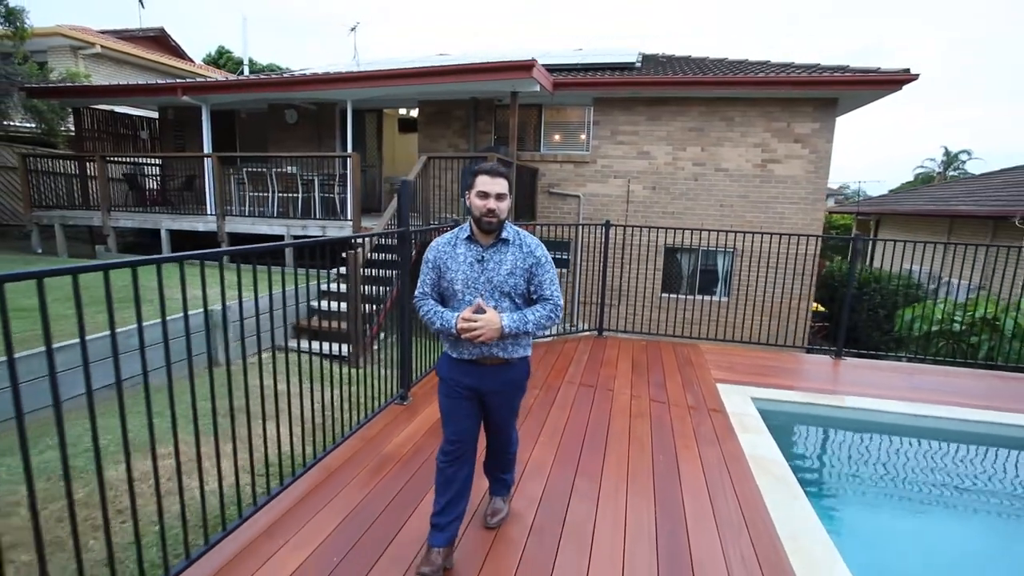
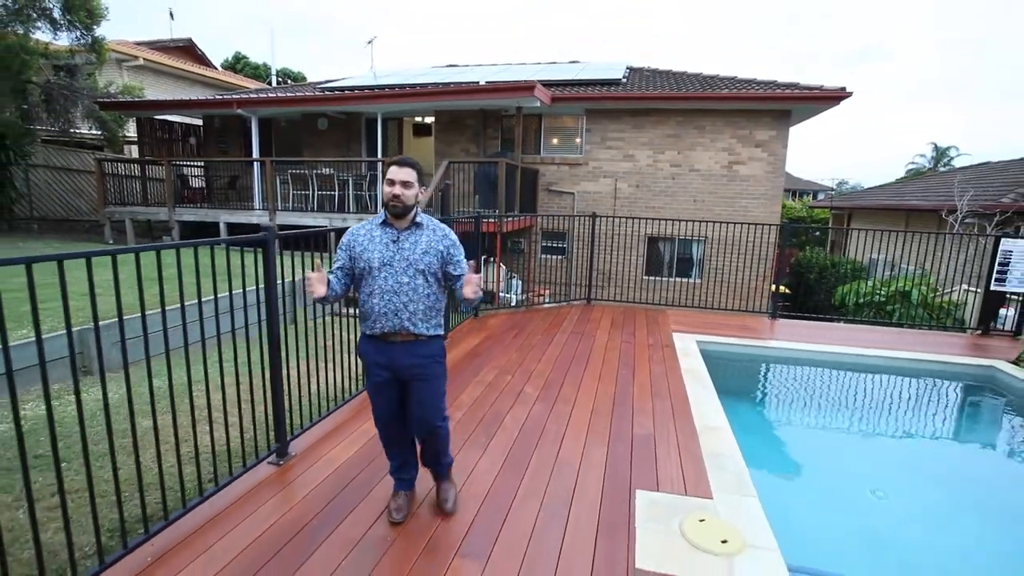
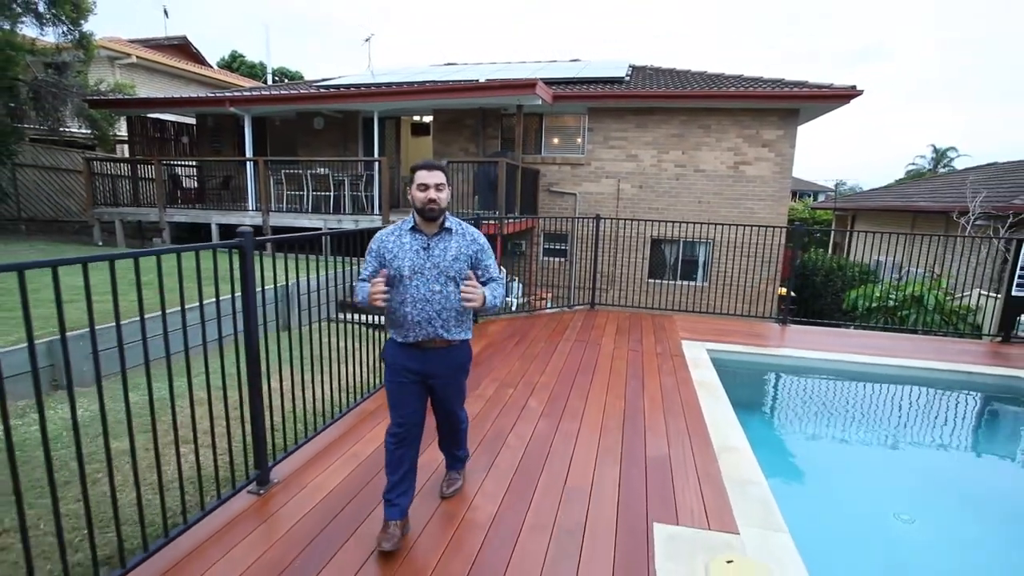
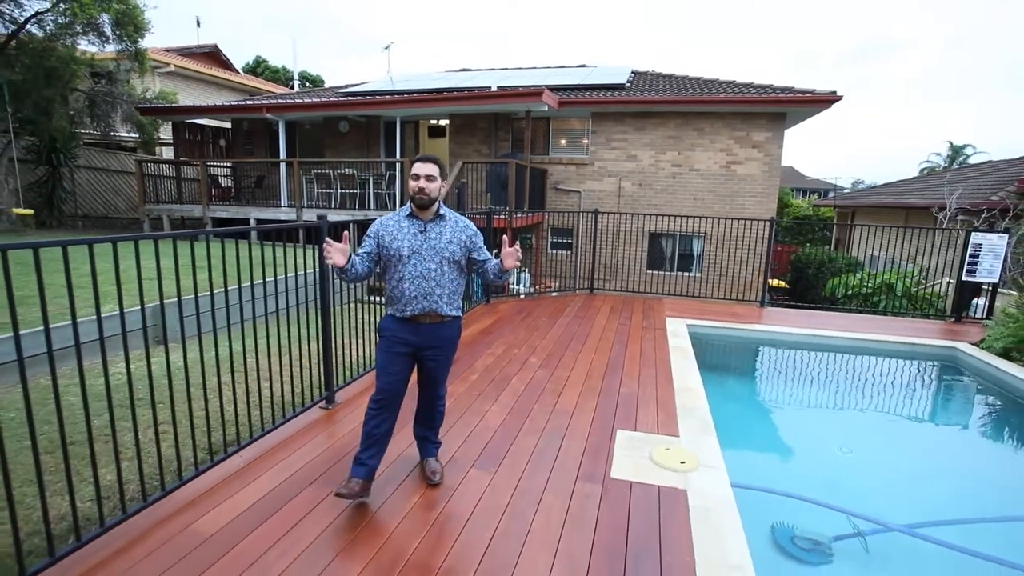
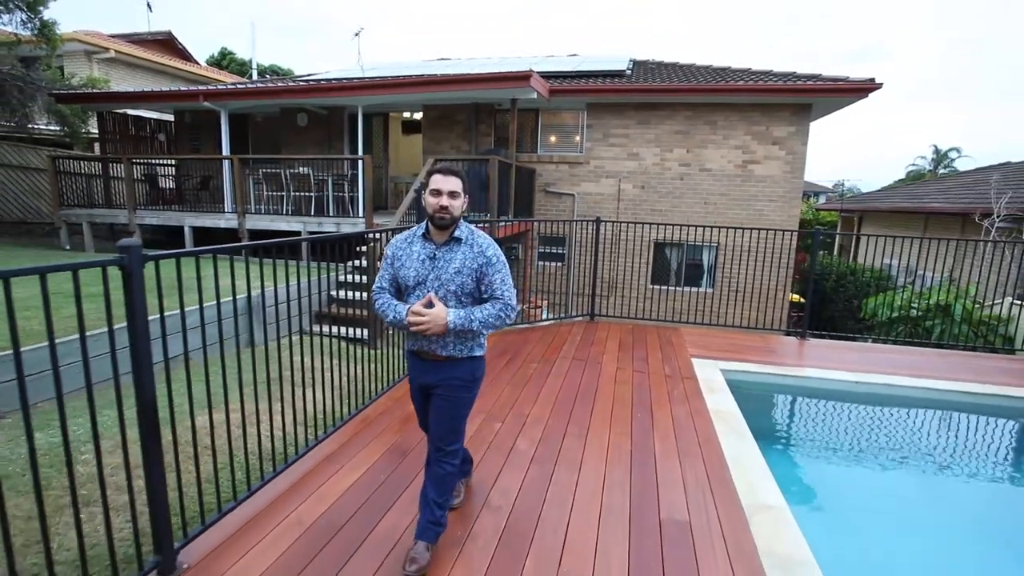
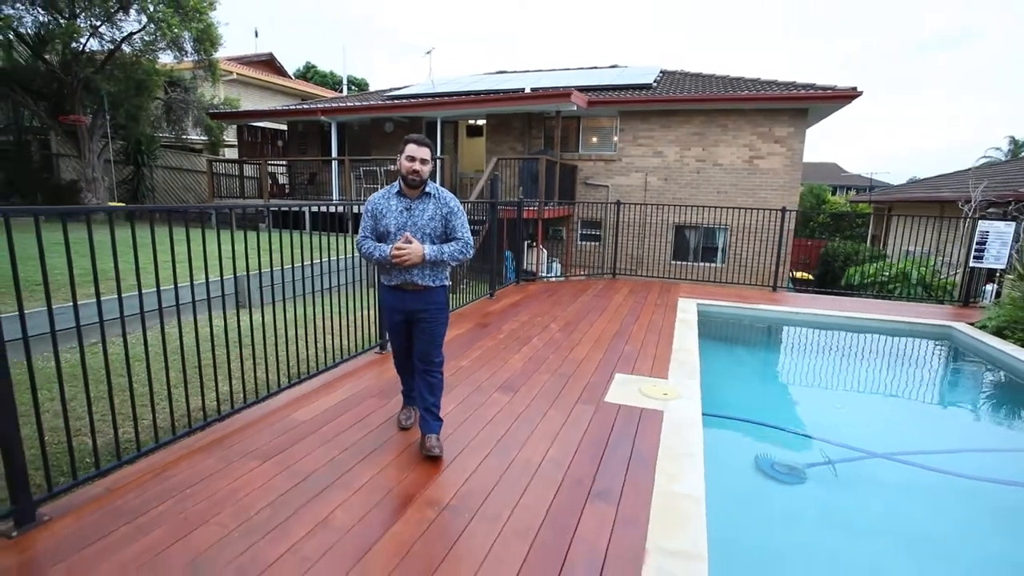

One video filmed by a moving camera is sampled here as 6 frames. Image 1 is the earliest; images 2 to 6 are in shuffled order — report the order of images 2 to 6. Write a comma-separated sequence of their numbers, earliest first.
5, 3, 2, 4, 6
